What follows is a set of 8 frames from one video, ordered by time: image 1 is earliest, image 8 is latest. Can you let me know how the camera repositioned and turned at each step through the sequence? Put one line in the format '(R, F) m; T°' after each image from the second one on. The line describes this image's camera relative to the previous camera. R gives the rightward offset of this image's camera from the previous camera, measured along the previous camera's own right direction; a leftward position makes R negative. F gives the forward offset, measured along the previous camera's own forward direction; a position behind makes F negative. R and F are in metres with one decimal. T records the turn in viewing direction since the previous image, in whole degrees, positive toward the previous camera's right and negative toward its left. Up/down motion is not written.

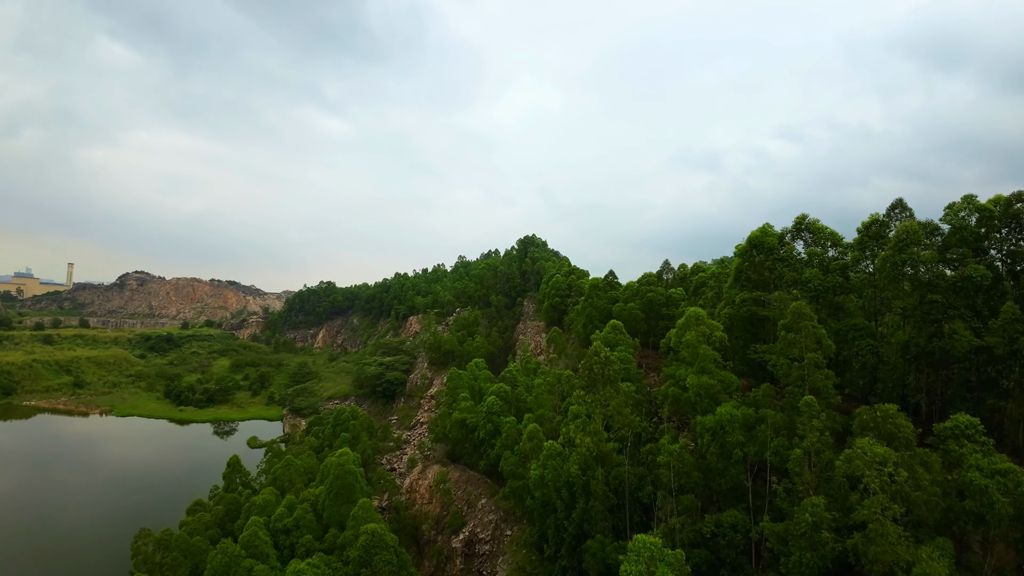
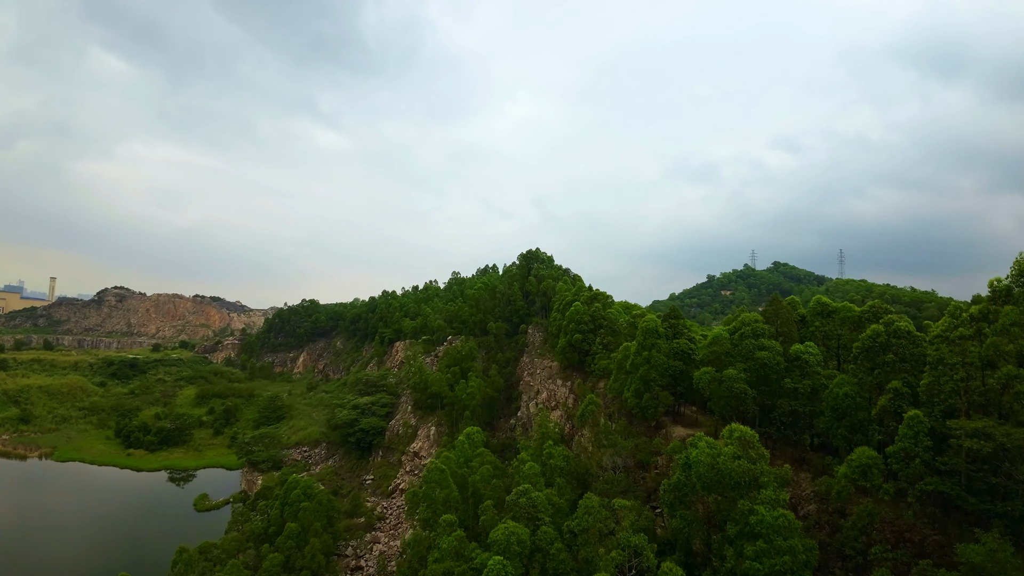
(-0.5, +9.7) m; 0°
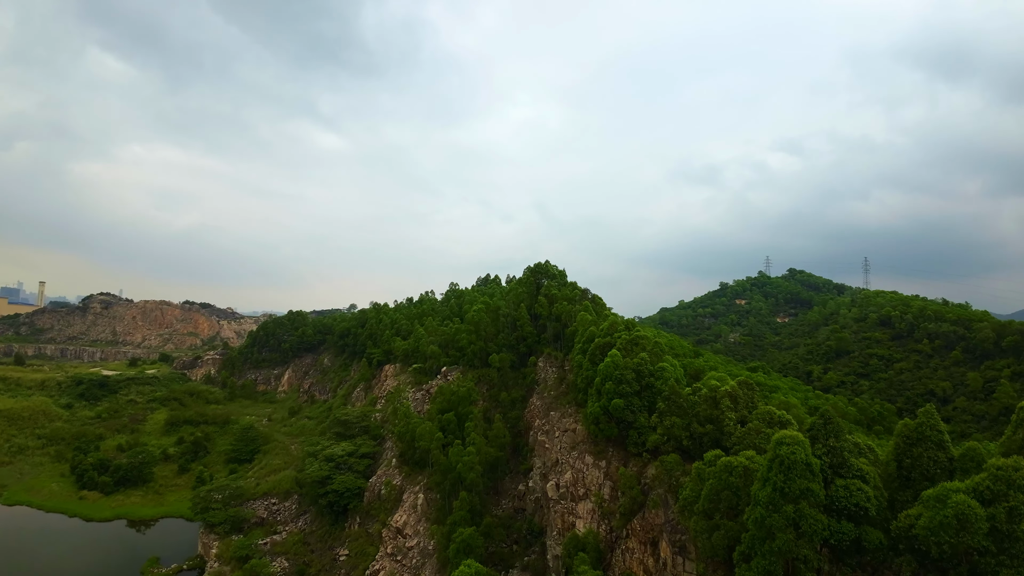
(-0.5, +8.1) m; 0°
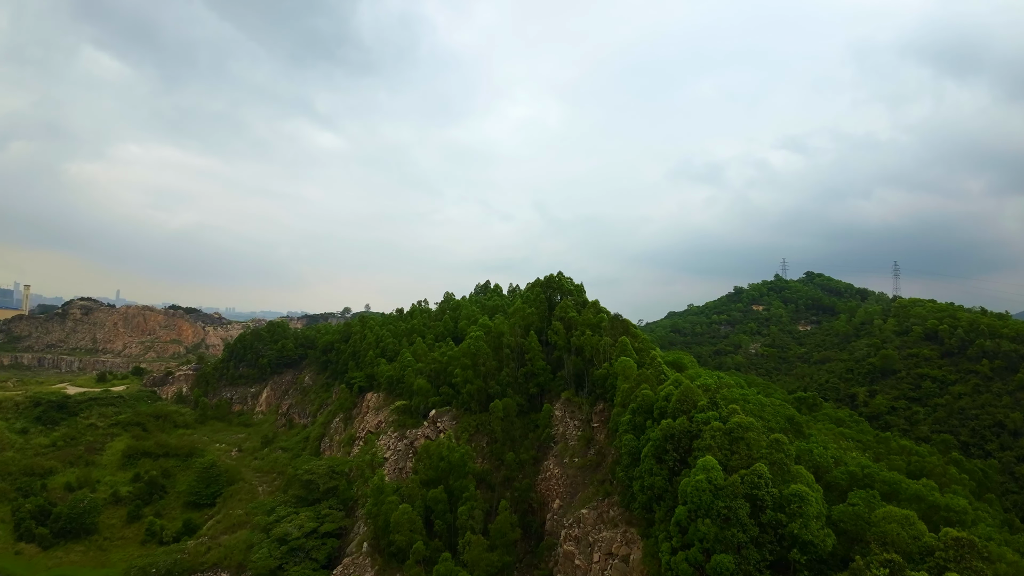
(-0.6, +9.1) m; 0°
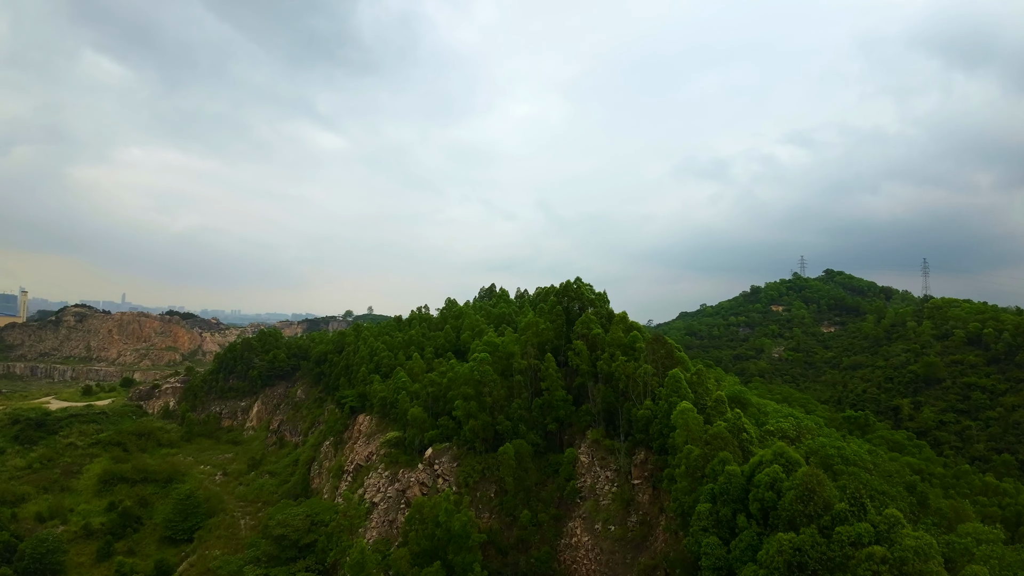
(-0.4, +5.9) m; -1°
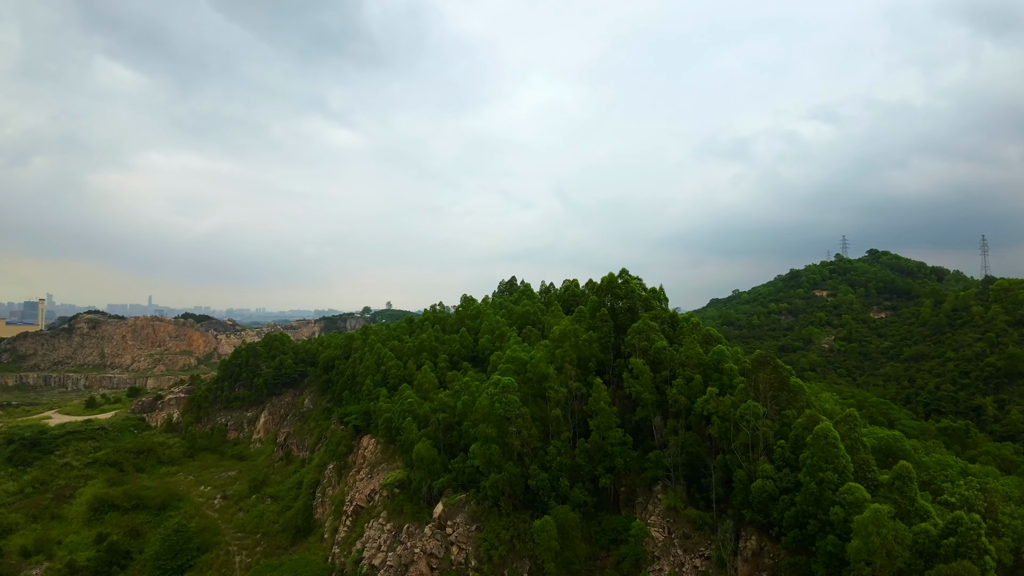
(-0.6, +7.4) m; -2°
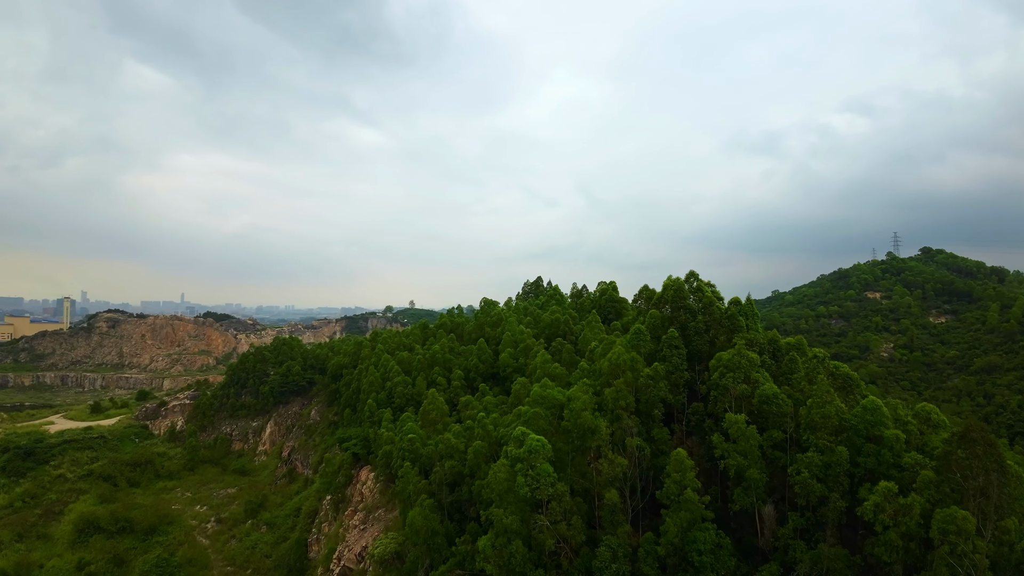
(-0.3, +6.7) m; -3°
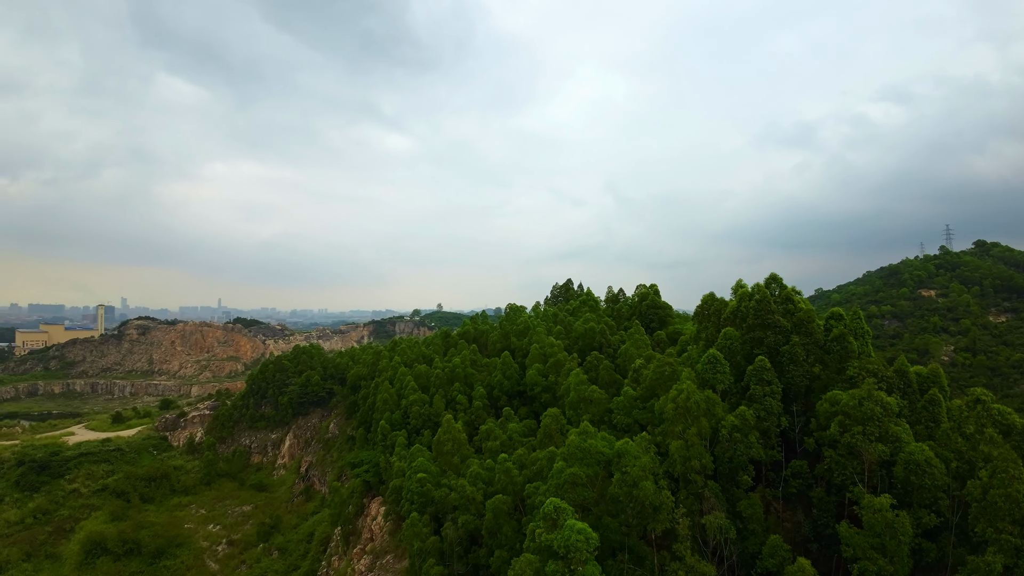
(-0.1, +4.3) m; -3°
